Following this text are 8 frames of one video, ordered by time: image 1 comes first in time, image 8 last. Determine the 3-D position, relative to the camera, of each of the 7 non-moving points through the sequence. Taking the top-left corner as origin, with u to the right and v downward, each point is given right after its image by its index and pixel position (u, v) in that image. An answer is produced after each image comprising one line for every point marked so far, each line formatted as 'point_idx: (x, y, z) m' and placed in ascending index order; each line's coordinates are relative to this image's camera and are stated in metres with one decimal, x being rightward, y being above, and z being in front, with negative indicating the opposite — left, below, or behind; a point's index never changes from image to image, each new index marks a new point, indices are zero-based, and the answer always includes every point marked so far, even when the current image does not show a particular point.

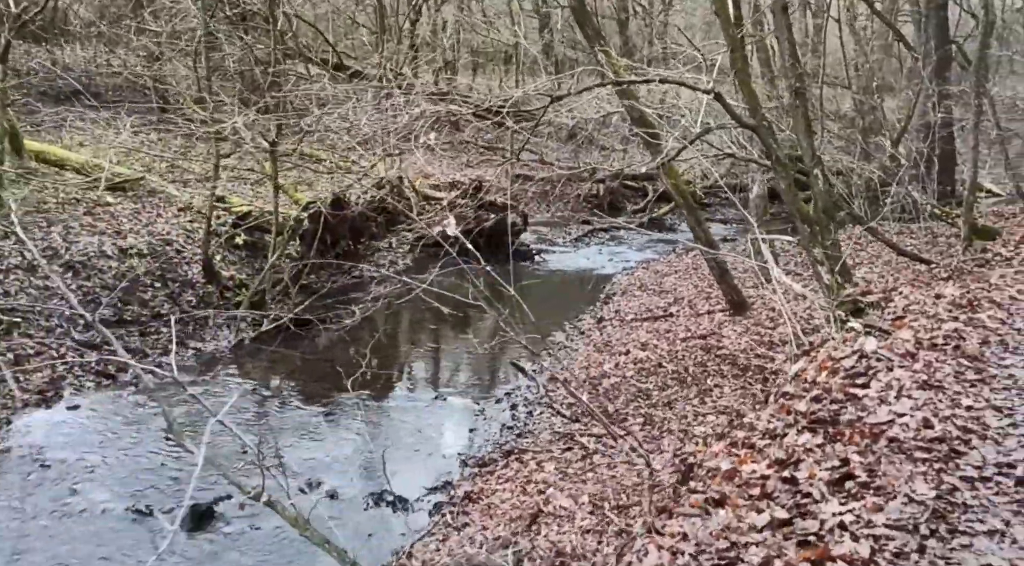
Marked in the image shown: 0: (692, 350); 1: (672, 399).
0: (+3.0, -1.1, +16.1) m
1: (+2.3, -1.6, +13.7) m
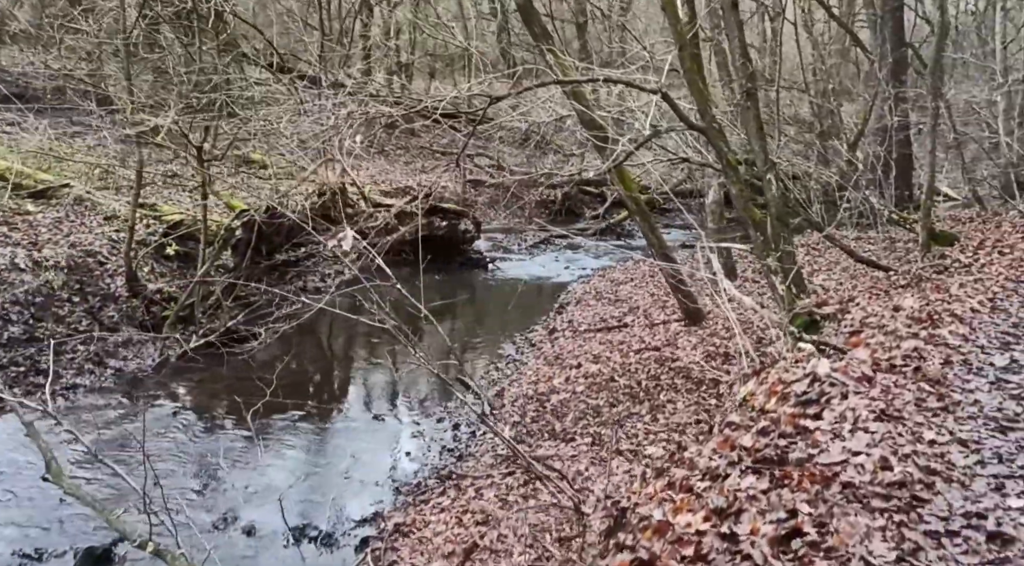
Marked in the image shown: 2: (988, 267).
0: (+2.1, -1.3, +15.5) m
1: (+1.5, -1.8, +13.0) m
2: (+7.5, +0.2, +15.2) m
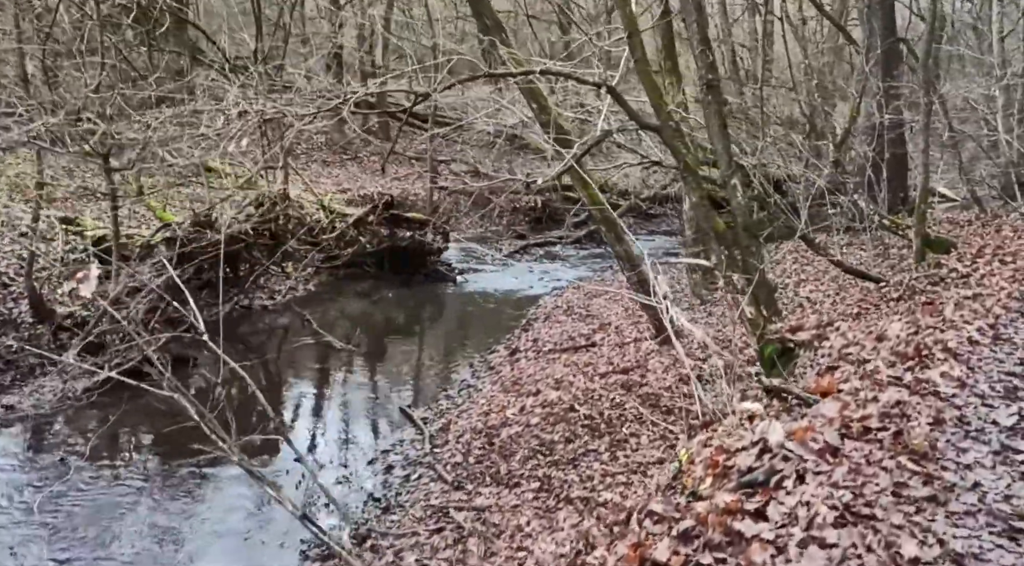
0: (+1.4, -1.5, +14.0) m
1: (+0.8, -2.0, +11.5) m
2: (+6.7, 0.0, +13.7) m
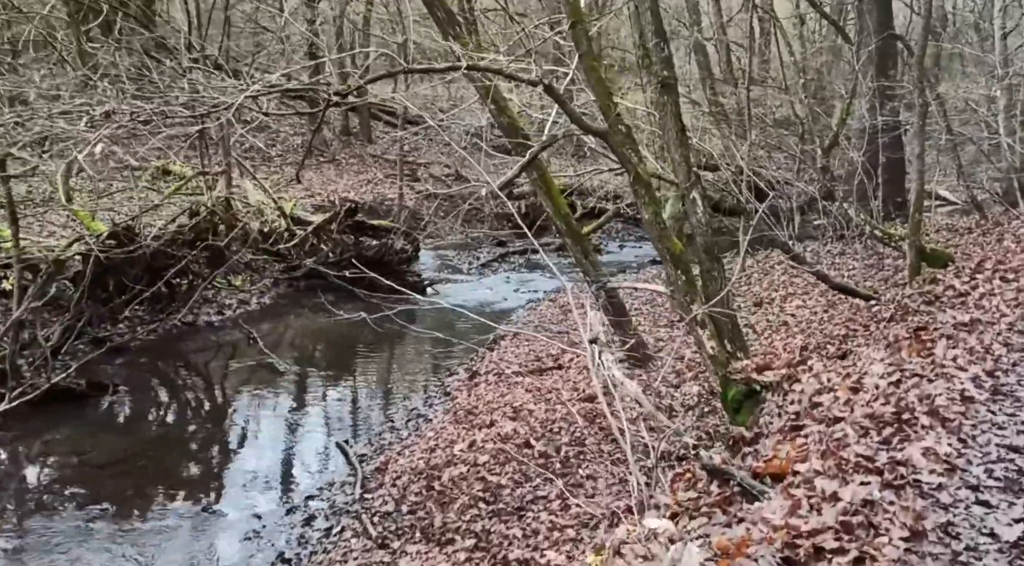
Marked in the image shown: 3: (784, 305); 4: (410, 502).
0: (+0.8, -1.8, +12.7) m
1: (+0.1, -2.3, +10.2) m
2: (+6.1, -0.3, +12.4) m
3: (+5.2, -0.4, +18.6) m
4: (-1.1, -2.3, +10.7) m
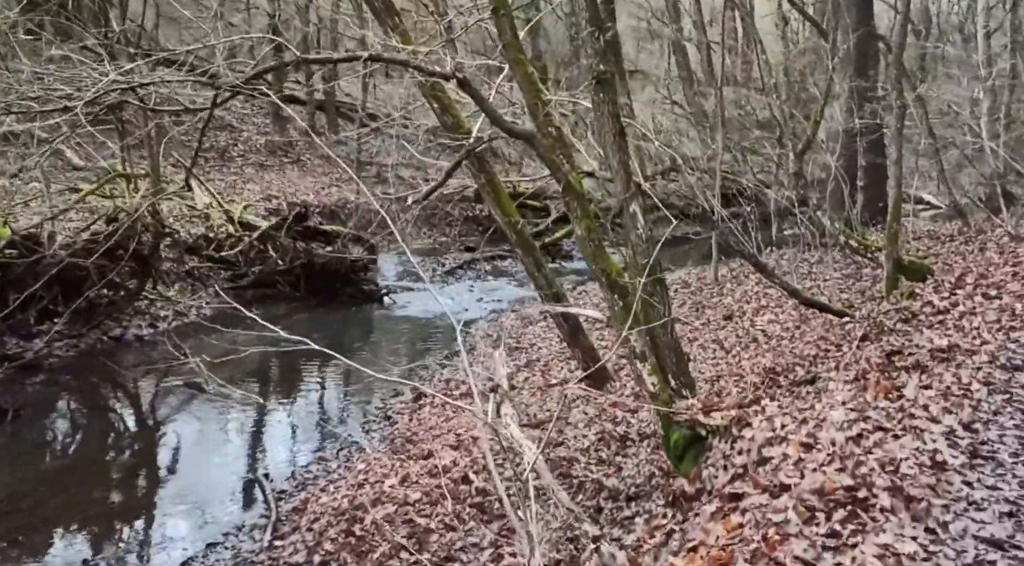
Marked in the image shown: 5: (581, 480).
0: (+0.1, -2.0, +11.6) m
1: (-0.5, -2.5, +9.1) m
2: (+5.4, -0.5, +11.4) m
3: (+4.4, -0.6, +17.6) m
4: (-1.8, -2.5, +9.6) m
5: (+0.8, -2.2, +10.8) m
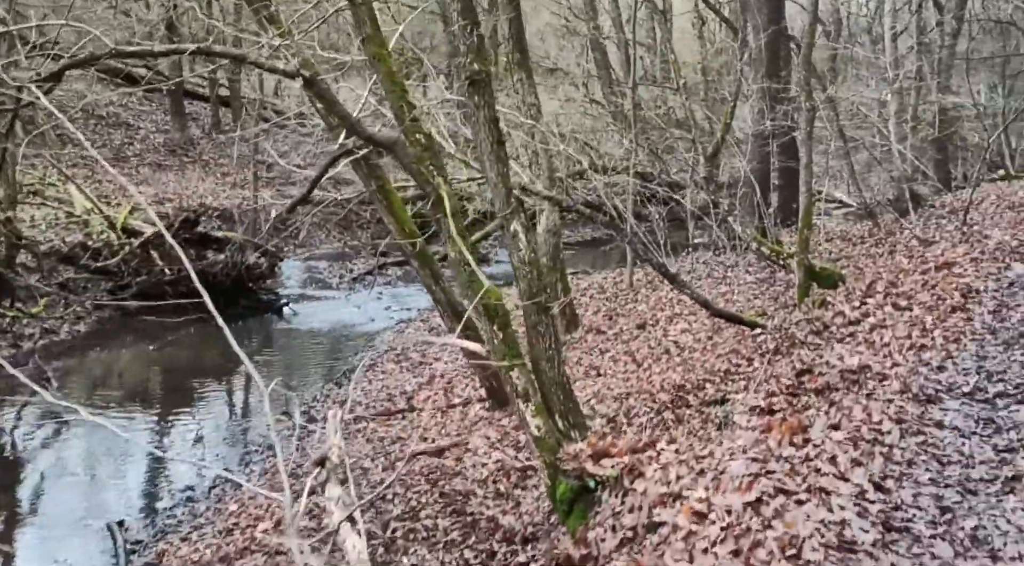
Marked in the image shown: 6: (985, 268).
0: (-1.1, -2.2, +10.7) m
1: (-1.6, -2.7, +8.2) m
2: (+4.2, -0.6, +10.9) m
3: (+2.7, -0.7, +17.0) m
4: (-2.8, -2.8, +8.6) m
5: (-0.4, -2.4, +10.0) m
6: (+6.7, +0.2, +13.8) m
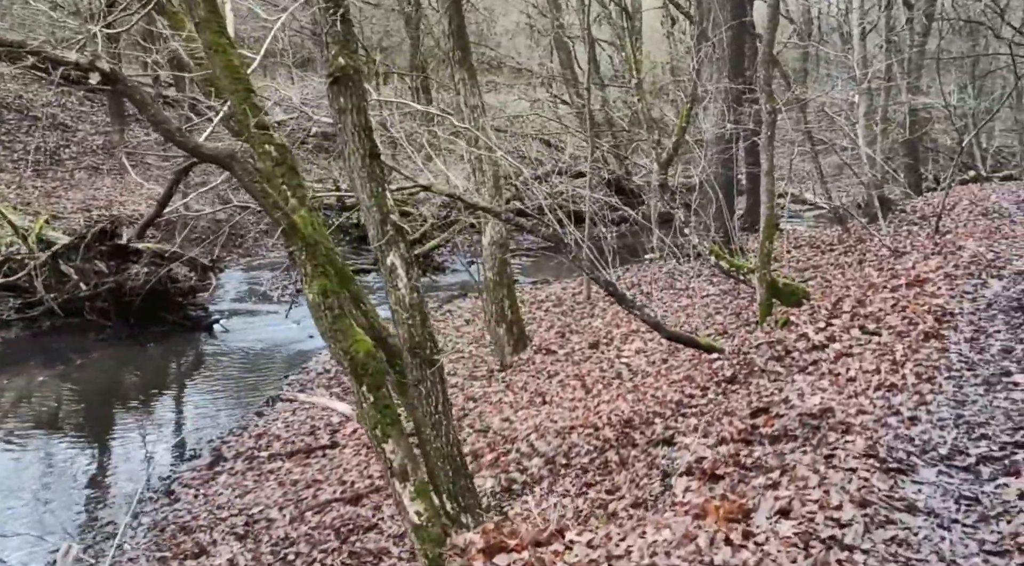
0: (-1.9, -2.5, +9.4) m
1: (-2.3, -3.0, +6.9) m
2: (+3.4, -0.9, +9.7) m
3: (+1.8, -1.0, +15.8) m
4: (-3.5, -3.1, +7.2) m
5: (-1.1, -2.7, +8.7) m
6: (+5.8, 0.0, +12.7) m
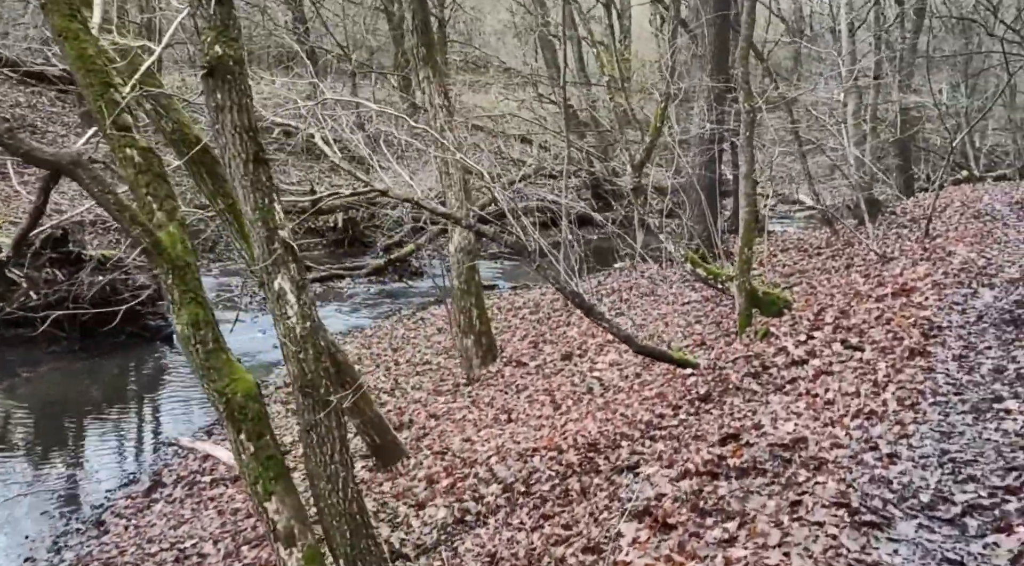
0: (-2.4, -2.6, +8.6) m
1: (-2.7, -3.2, +6.1) m
2: (+2.9, -1.0, +9.0) m
3: (+1.3, -1.1, +15.0) m
4: (-4.0, -3.2, +6.4) m
5: (-1.6, -2.8, +7.9) m
6: (+5.3, -0.1, +12.0) m
